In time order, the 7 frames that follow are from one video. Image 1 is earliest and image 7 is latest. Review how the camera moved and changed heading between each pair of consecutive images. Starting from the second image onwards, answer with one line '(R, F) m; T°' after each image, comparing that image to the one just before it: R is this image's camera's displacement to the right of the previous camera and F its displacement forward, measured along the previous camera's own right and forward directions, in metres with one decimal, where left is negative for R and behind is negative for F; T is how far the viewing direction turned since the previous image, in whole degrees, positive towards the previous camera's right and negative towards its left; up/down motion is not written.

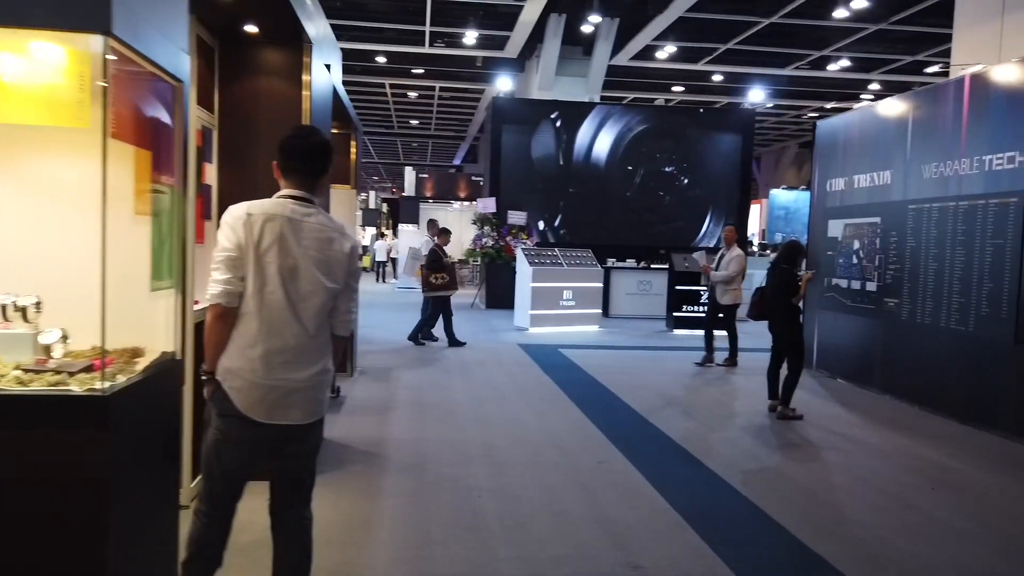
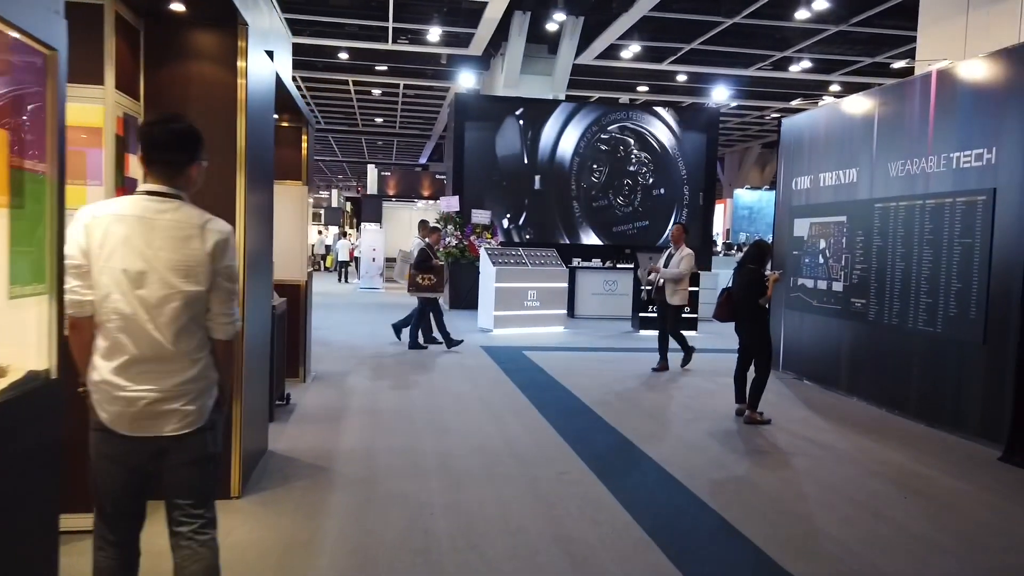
(+0.1, +0.2) m; +2°
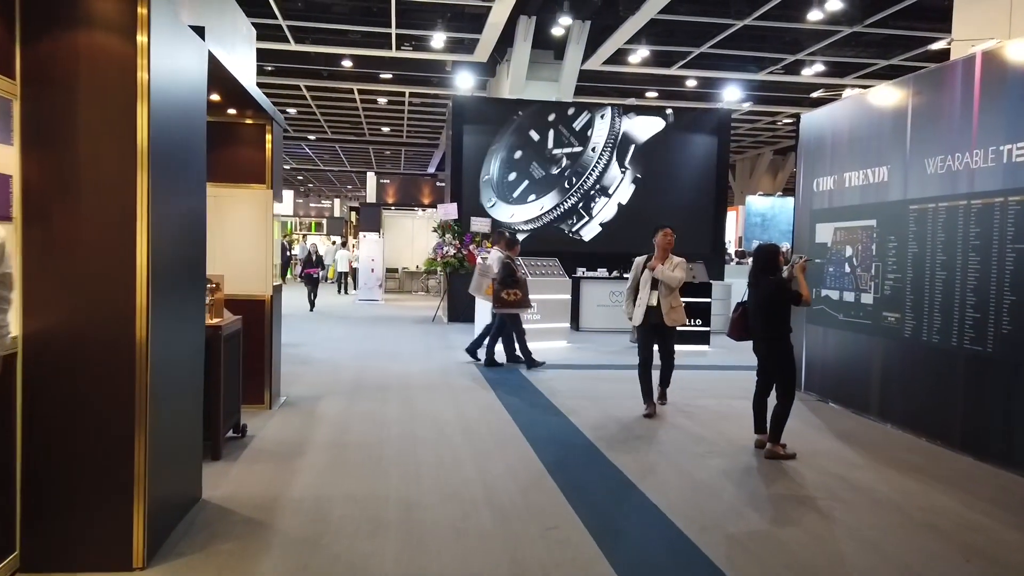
(+0.1, +0.6) m; -1°
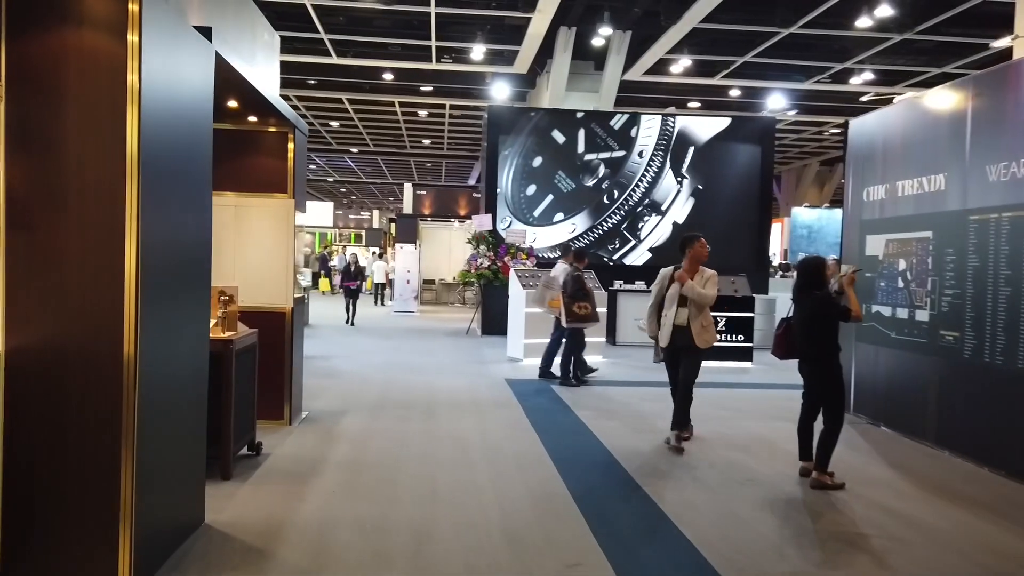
(+0.1, +0.2) m; -3°
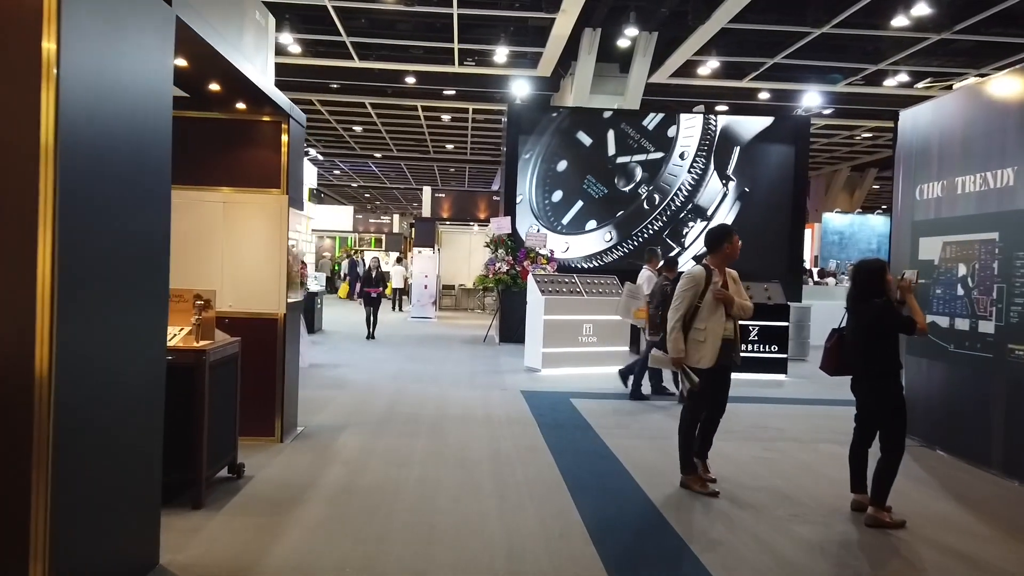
(+0.1, +0.5) m; -2°
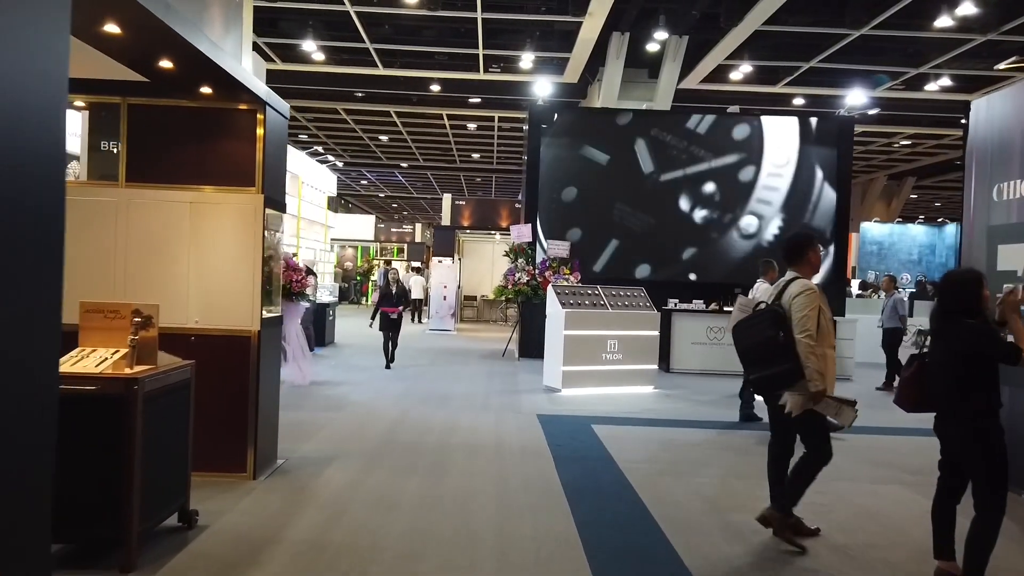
(+0.1, +0.6) m; -2°
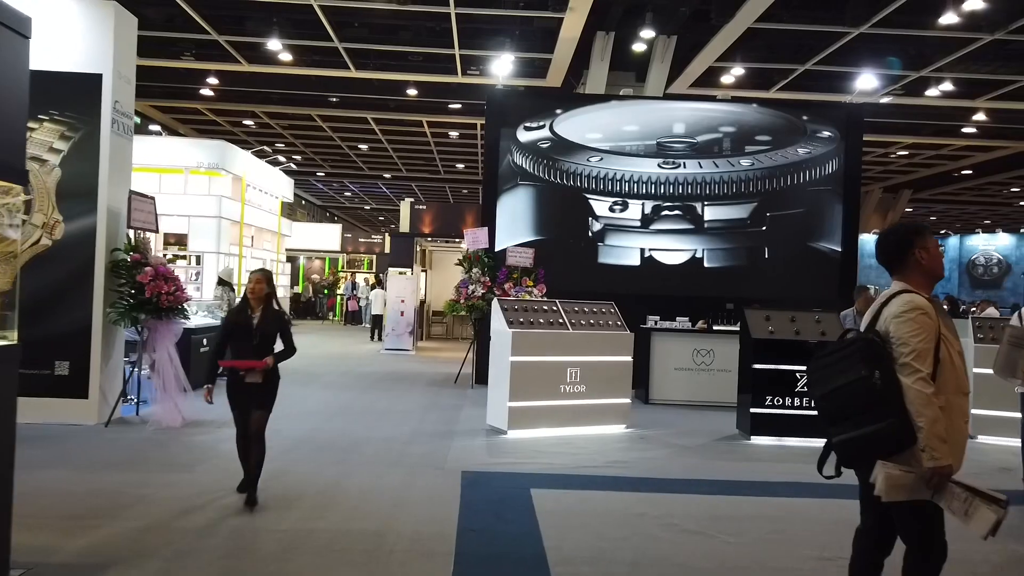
(+0.5, +1.5) m; 0°
